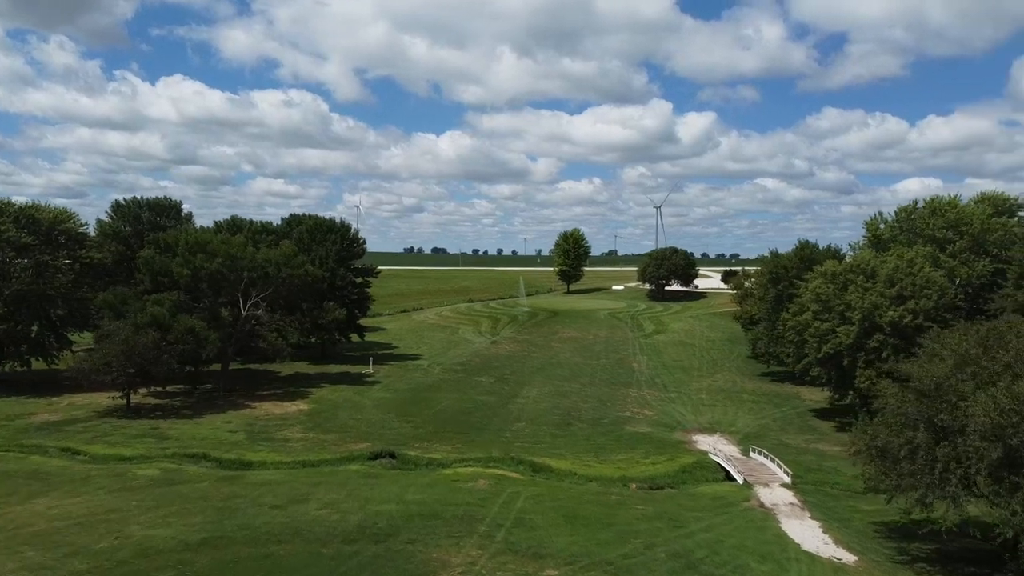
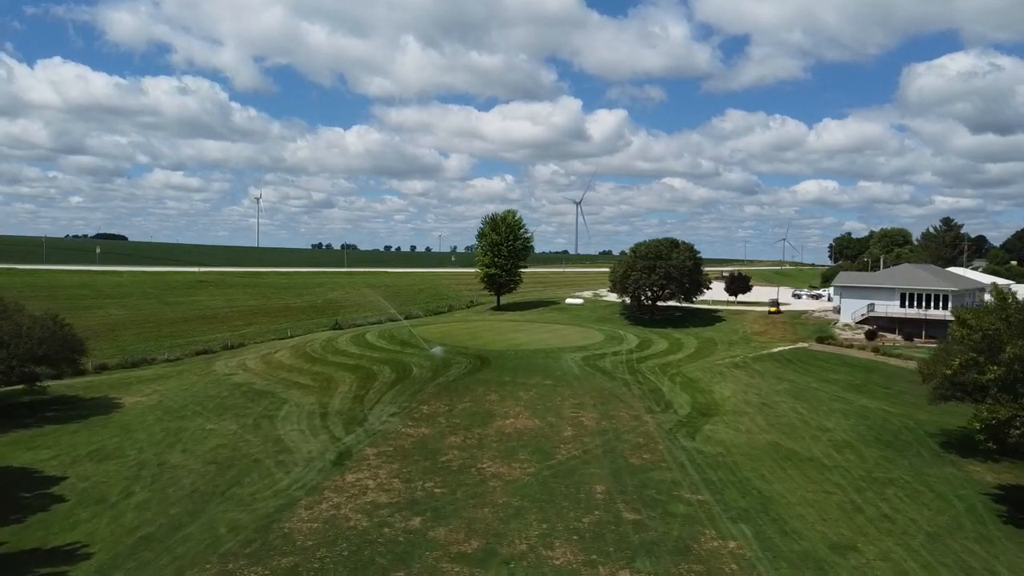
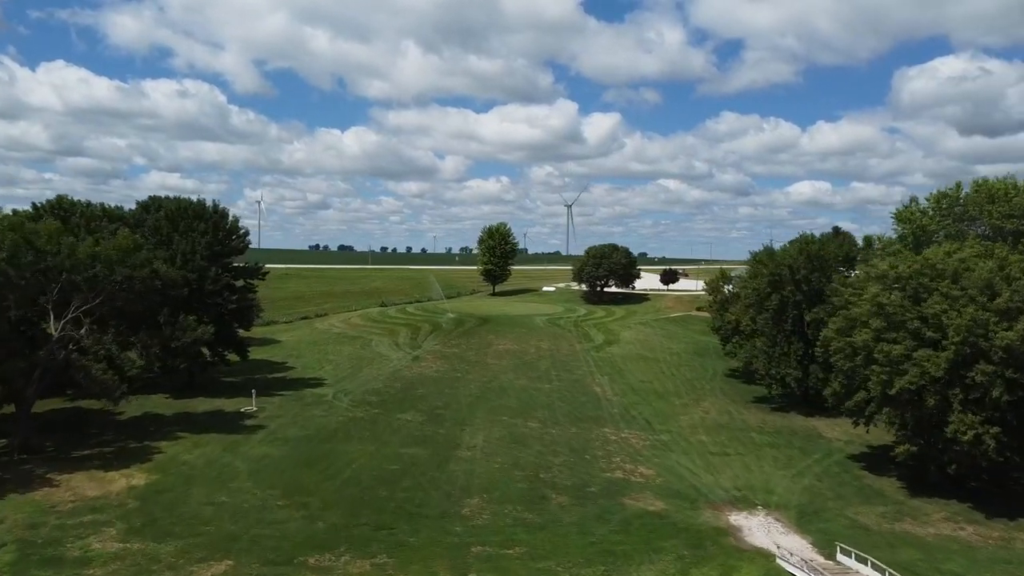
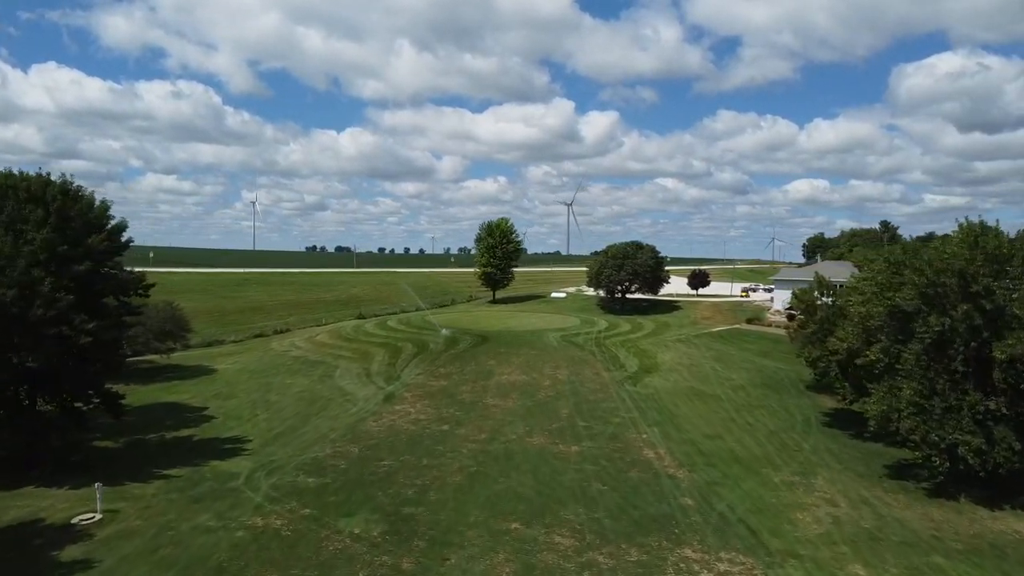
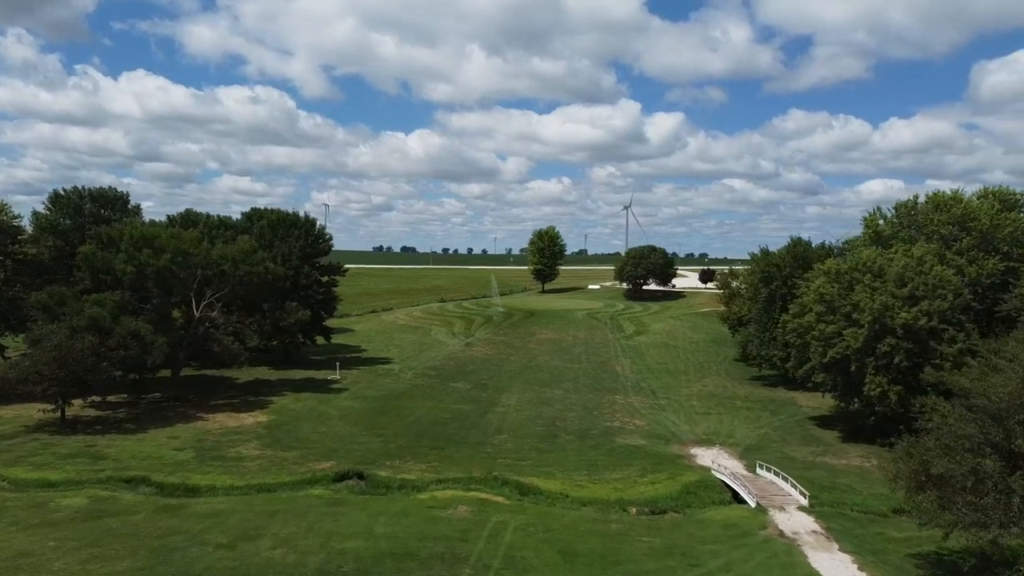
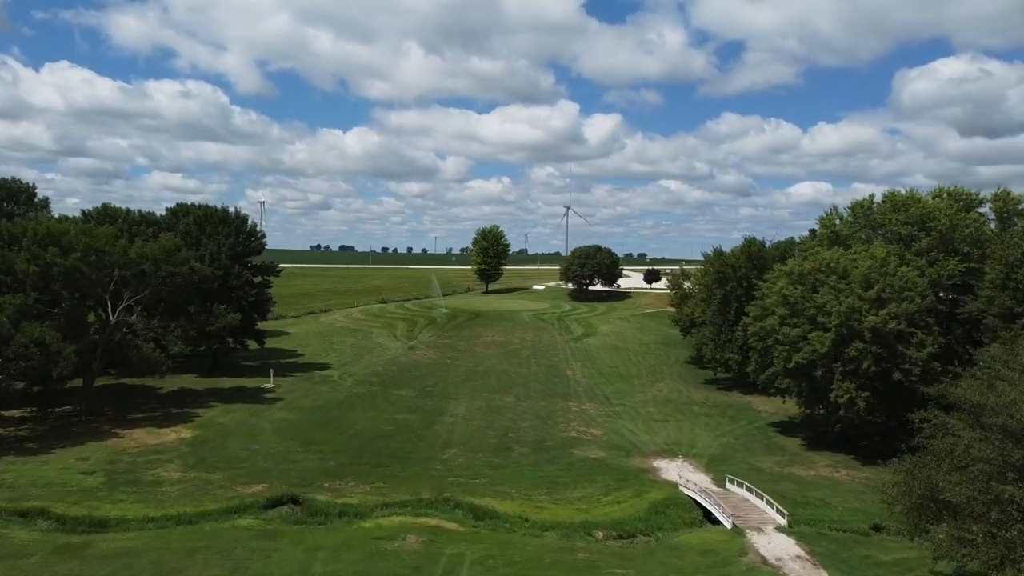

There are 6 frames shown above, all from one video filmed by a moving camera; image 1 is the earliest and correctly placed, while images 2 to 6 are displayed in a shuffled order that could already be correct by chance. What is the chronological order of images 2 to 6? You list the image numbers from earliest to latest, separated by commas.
5, 6, 3, 4, 2
